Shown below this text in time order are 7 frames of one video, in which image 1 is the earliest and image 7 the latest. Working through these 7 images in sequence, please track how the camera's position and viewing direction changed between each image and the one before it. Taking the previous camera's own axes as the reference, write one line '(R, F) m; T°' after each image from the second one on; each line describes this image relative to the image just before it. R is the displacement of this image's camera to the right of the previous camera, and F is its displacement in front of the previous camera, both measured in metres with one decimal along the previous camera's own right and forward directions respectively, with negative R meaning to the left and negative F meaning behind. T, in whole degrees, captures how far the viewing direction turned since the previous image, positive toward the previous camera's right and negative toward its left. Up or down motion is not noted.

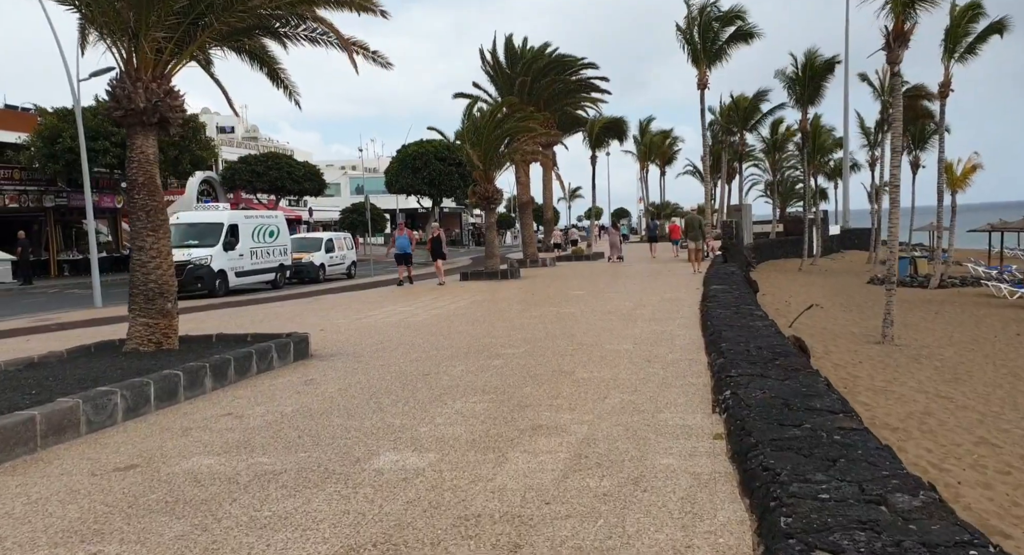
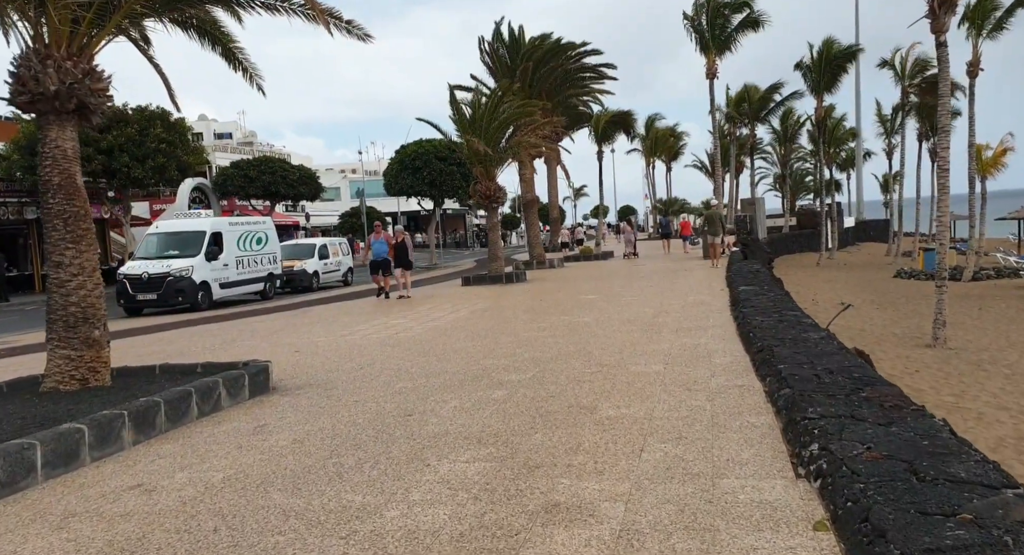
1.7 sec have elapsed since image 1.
(0.0, +1.5) m; 0°
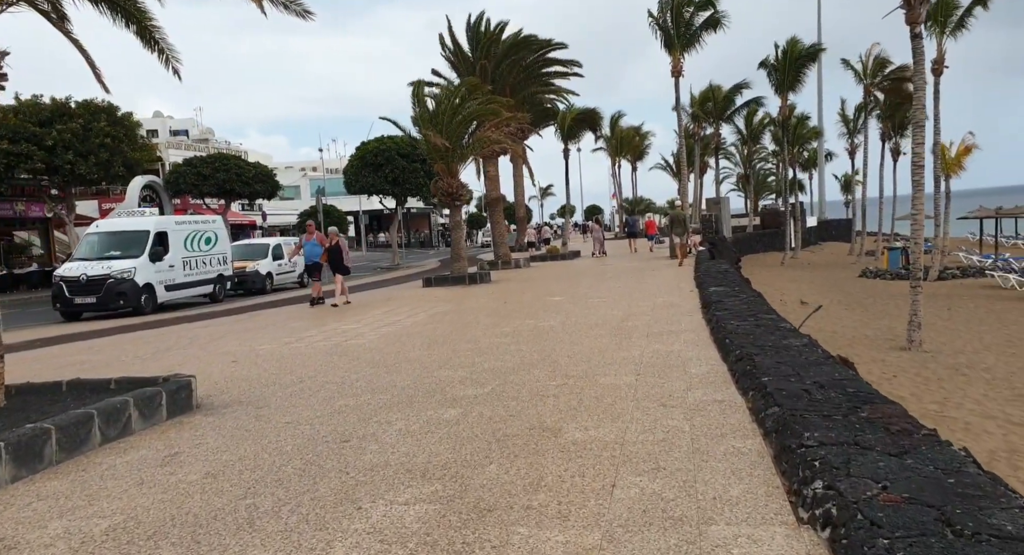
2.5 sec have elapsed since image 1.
(+0.1, +0.7) m; +3°
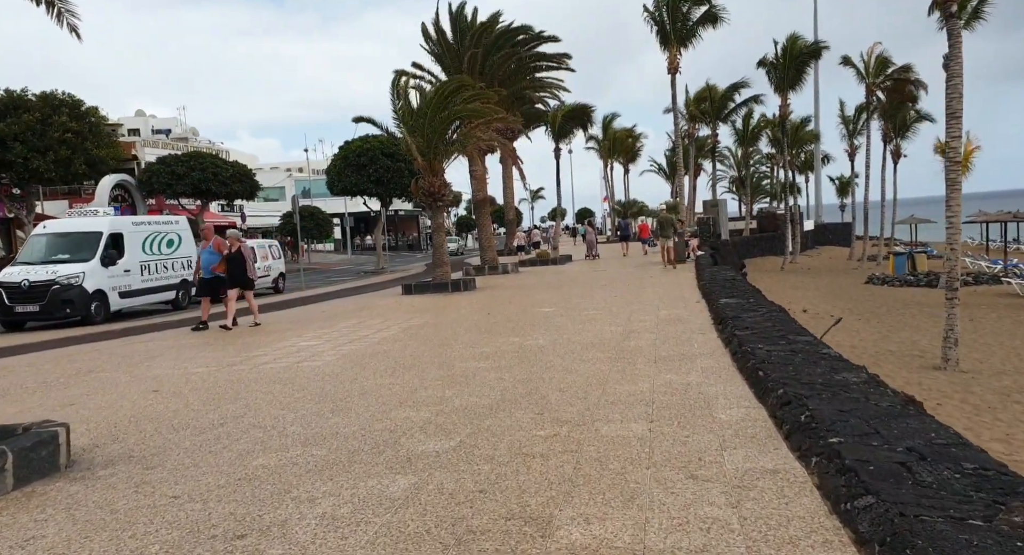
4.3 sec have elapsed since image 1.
(+0.1, +1.5) m; +1°
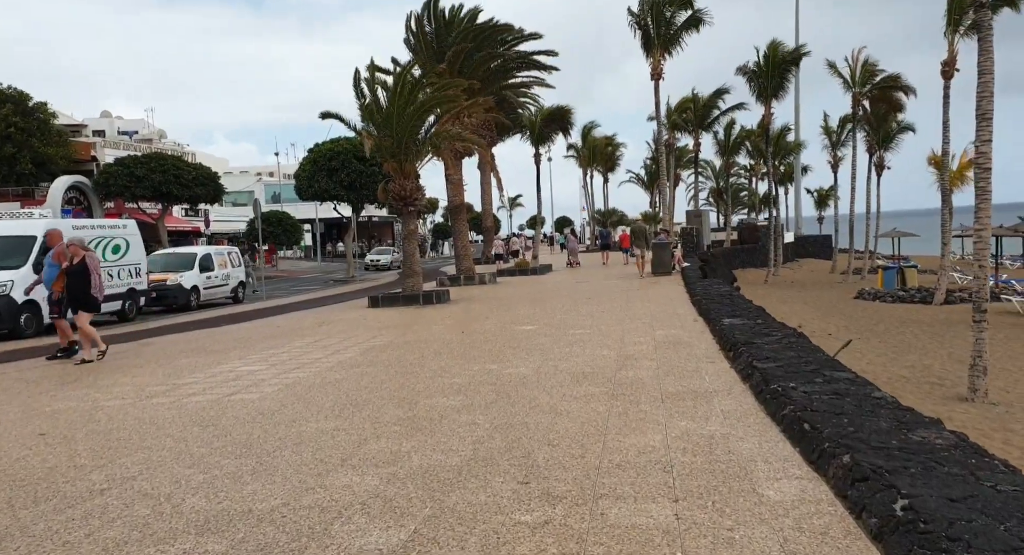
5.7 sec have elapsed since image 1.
(0.0, +1.3) m; +2°
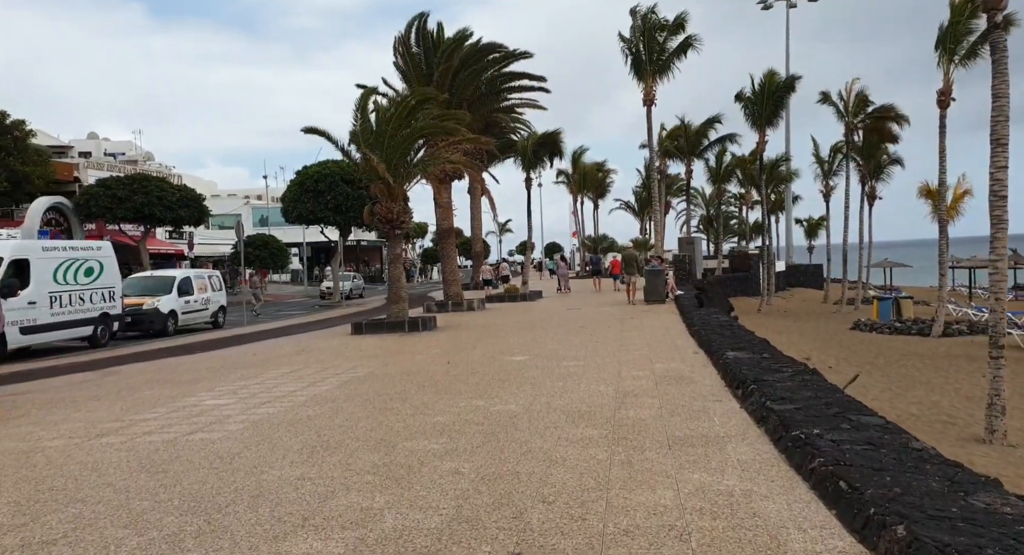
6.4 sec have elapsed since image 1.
(0.0, +0.6) m; +1°
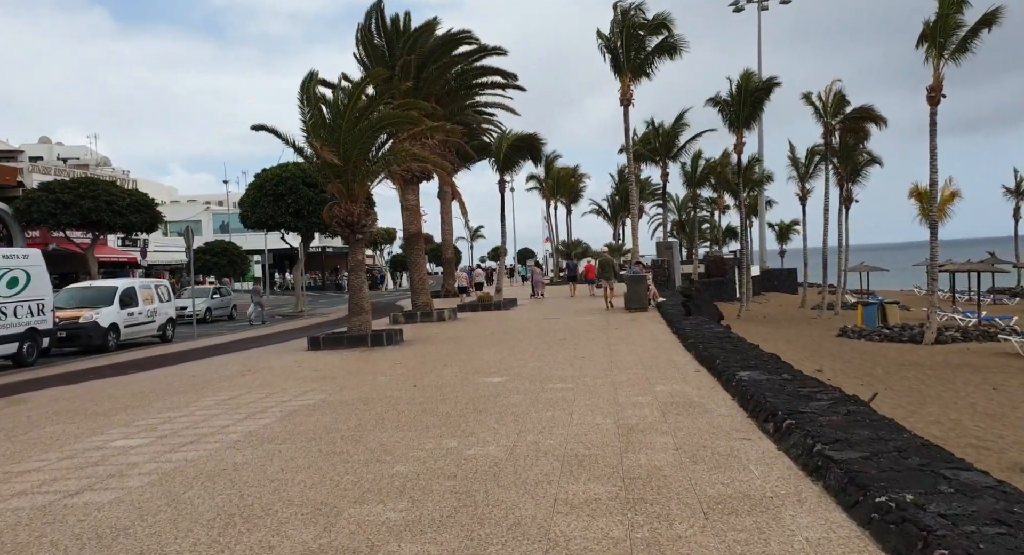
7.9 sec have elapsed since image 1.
(-0.1, +1.3) m; +3°
